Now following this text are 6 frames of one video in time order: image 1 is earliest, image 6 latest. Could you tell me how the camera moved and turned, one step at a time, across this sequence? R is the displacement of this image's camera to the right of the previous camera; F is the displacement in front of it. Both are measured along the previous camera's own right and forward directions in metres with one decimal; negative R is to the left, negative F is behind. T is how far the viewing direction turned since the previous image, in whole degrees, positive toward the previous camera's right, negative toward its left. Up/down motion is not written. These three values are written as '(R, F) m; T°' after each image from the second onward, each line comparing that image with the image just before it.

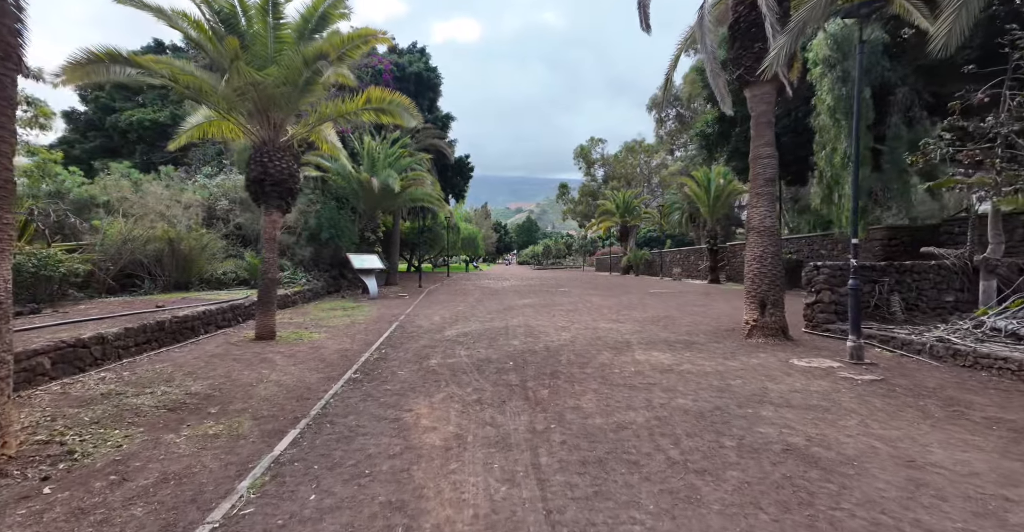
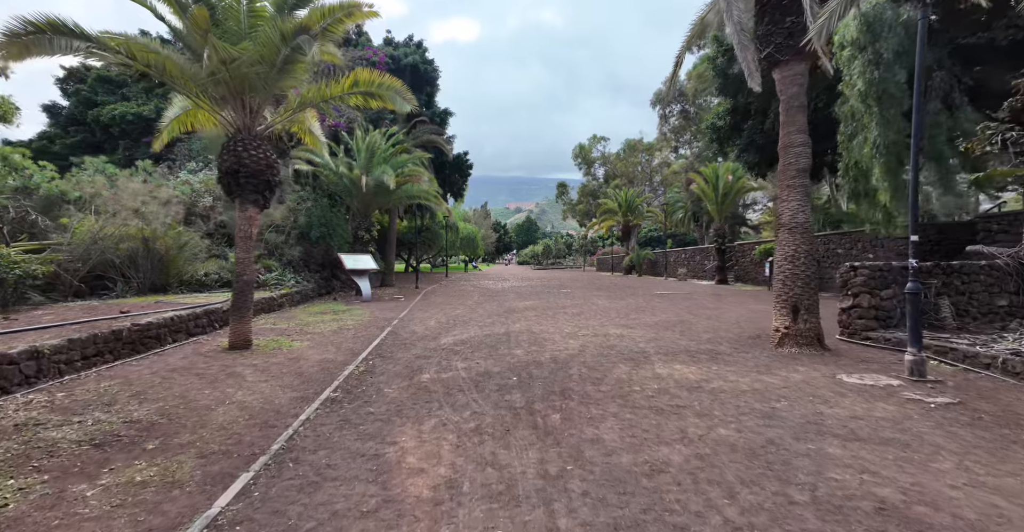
(-0.1, +0.9) m; 0°
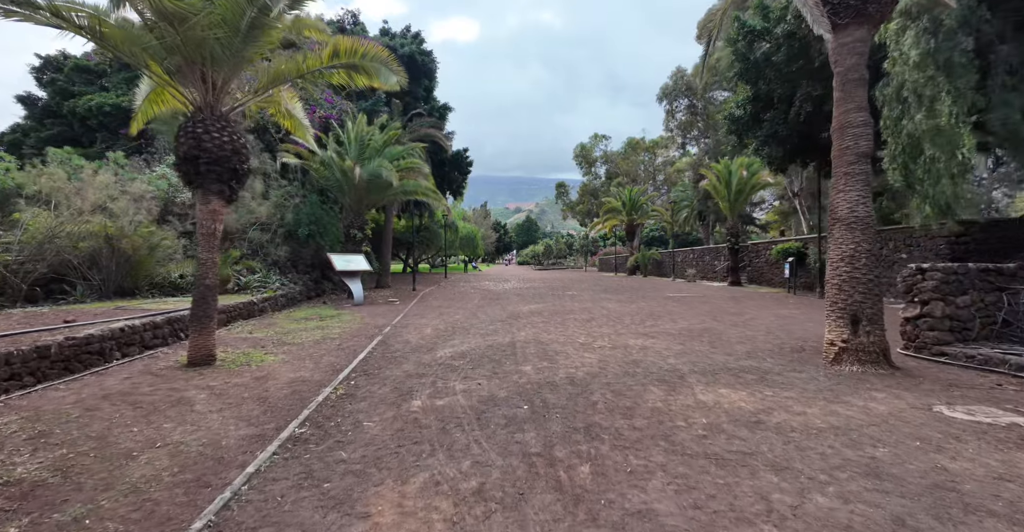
(-0.1, +1.2) m; 0°
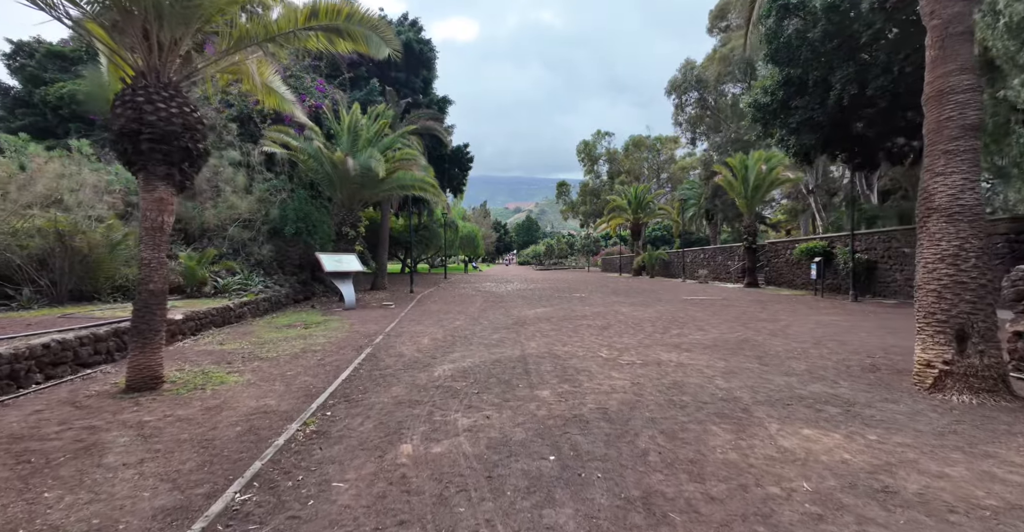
(-0.2, +1.3) m; 0°
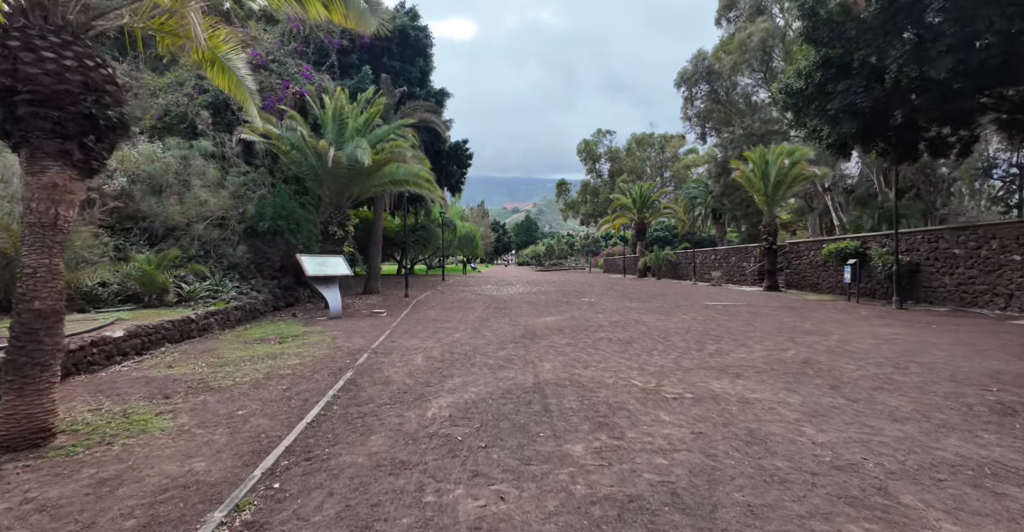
(-0.2, +1.5) m; 0°
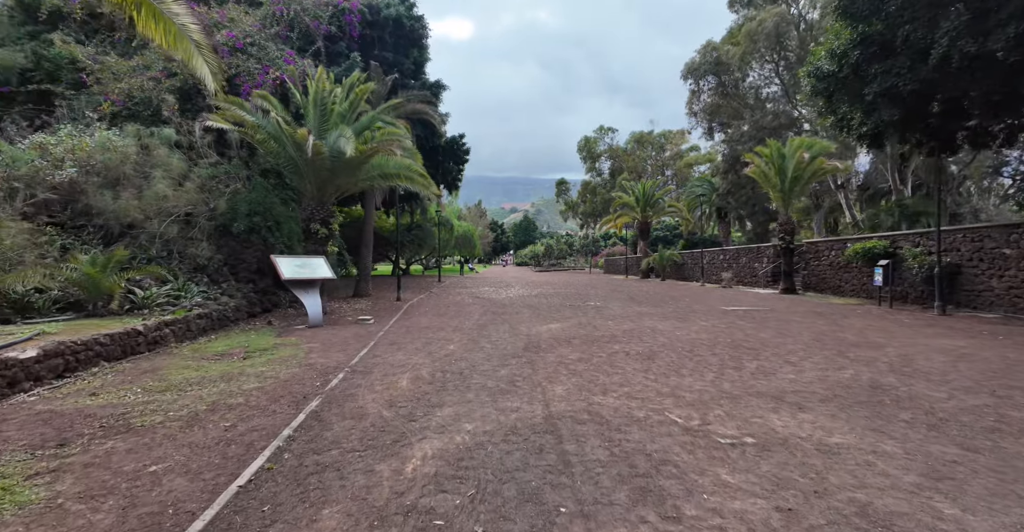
(-0.1, +1.3) m; 0°
